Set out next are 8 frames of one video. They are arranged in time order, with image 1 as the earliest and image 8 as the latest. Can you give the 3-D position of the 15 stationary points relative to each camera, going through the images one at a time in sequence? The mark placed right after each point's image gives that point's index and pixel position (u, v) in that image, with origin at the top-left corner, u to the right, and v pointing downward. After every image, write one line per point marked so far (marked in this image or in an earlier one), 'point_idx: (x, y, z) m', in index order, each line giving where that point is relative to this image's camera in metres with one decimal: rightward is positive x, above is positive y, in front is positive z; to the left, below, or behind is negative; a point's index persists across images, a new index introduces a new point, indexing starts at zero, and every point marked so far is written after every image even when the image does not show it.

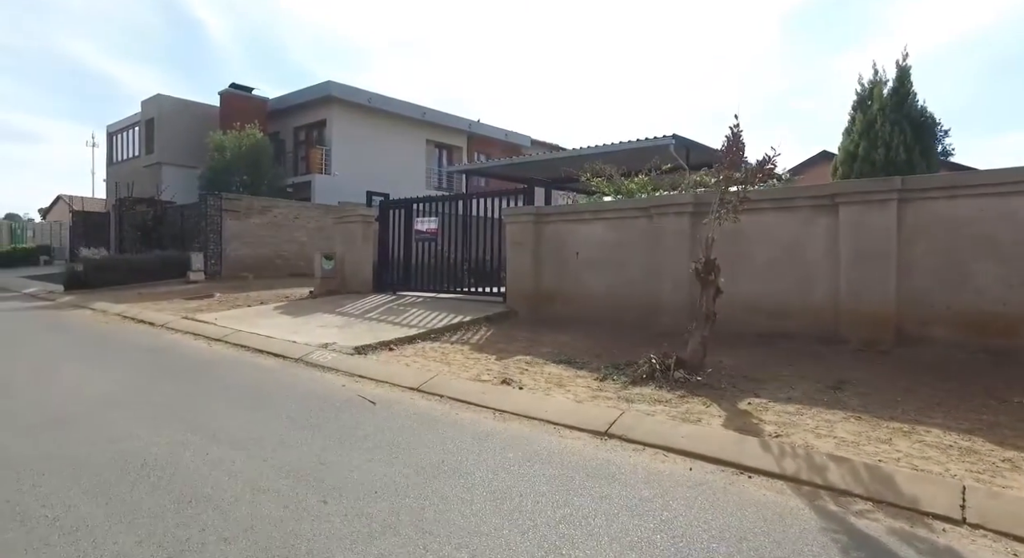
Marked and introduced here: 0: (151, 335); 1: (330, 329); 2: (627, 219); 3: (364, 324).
0: (-5.7, -0.9, +9.2) m
1: (-2.7, -0.8, +8.7) m
2: (+1.7, +0.9, +8.7) m
3: (-2.3, -0.7, +8.9) m
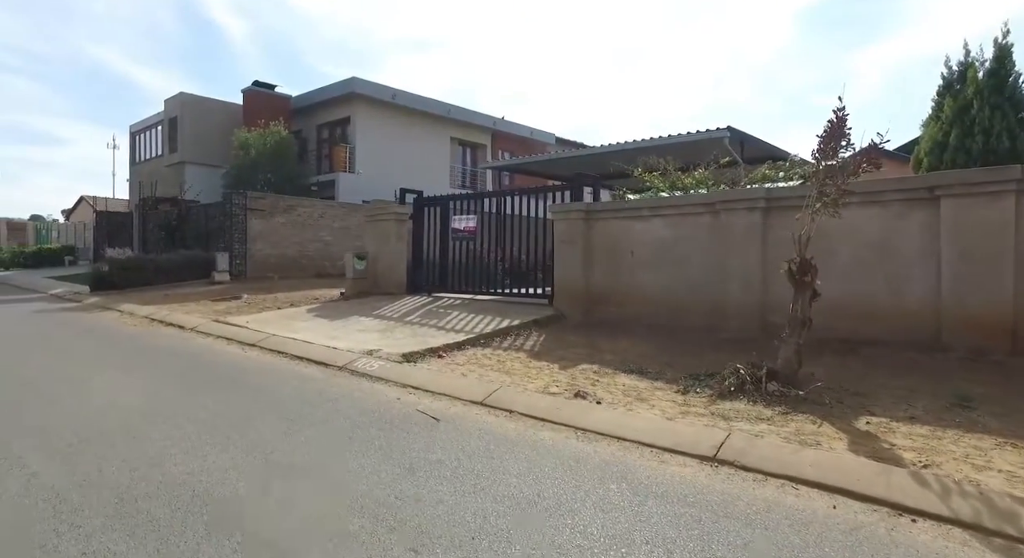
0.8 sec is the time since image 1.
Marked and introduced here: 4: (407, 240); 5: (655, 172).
0: (-5.0, -0.9, +8.7) m
1: (-2.0, -0.8, +8.2) m
2: (+2.4, +0.9, +8.1) m
3: (-1.5, -0.7, +8.4) m
4: (-2.2, +0.8, +12.3) m
5: (+2.3, +1.7, +9.4) m
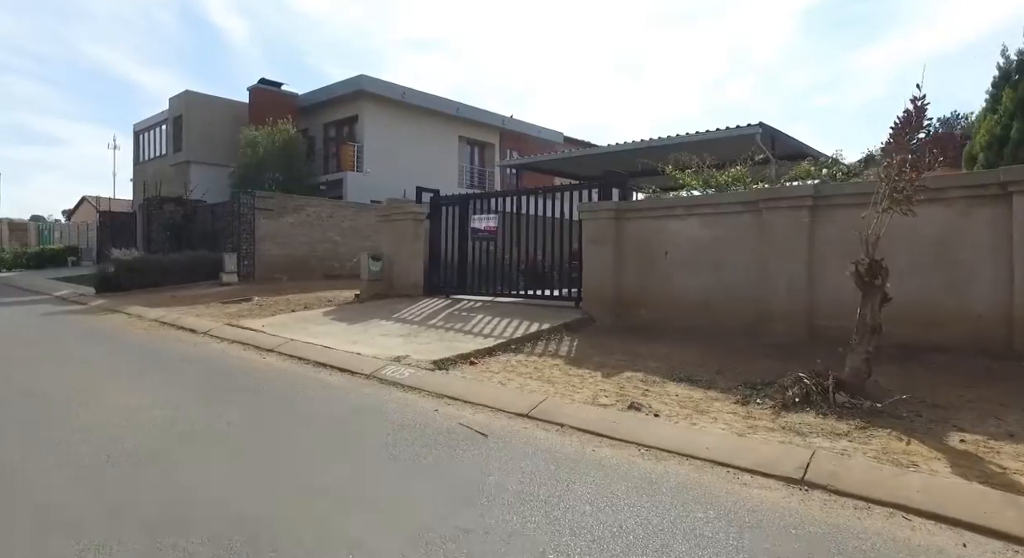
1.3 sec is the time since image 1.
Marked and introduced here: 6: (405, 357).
0: (-4.6, -0.9, +8.4) m
1: (-1.6, -0.8, +7.9) m
2: (+2.9, +0.9, +7.7) m
3: (-1.1, -0.8, +8.0) m
4: (-1.8, +0.8, +11.9) m
5: (+2.7, +1.7, +9.0) m
6: (-1.2, -0.9, +6.7) m
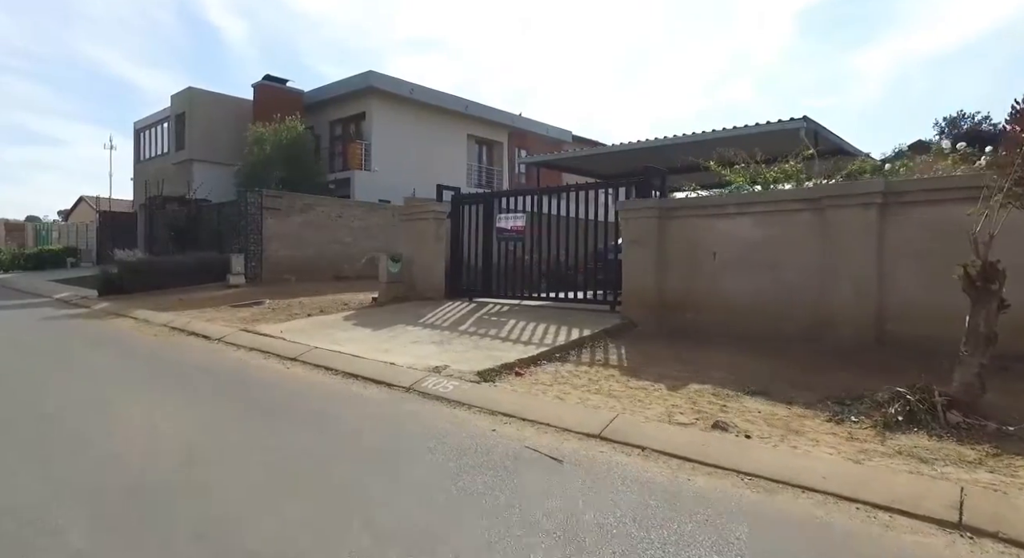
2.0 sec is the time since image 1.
0: (-4.1, -1.0, +7.8) m
1: (-1.1, -0.9, +7.3) m
2: (+3.4, +0.8, +7.2) m
3: (-0.6, -0.8, +7.5) m
4: (-1.3, +0.8, +11.4) m
5: (+3.2, +1.7, +8.5) m
6: (-0.7, -1.0, +6.1) m
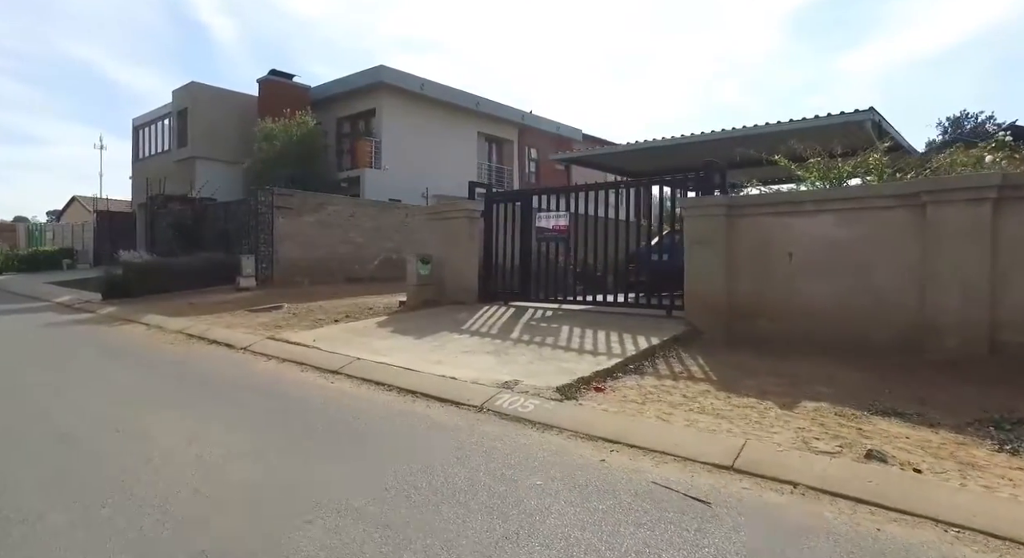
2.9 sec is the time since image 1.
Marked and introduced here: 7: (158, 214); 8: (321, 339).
0: (-3.3, -1.0, +7.1) m
1: (-0.3, -0.9, +6.6) m
2: (+4.1, +0.8, +6.6) m
3: (+0.1, -0.9, +6.8) m
4: (-0.6, +0.7, +10.7) m
5: (+3.9, +1.6, +7.9) m
6: (+0.1, -1.0, +5.5) m
7: (-12.0, +2.3, +19.7) m
8: (-2.6, -0.8, +7.9) m
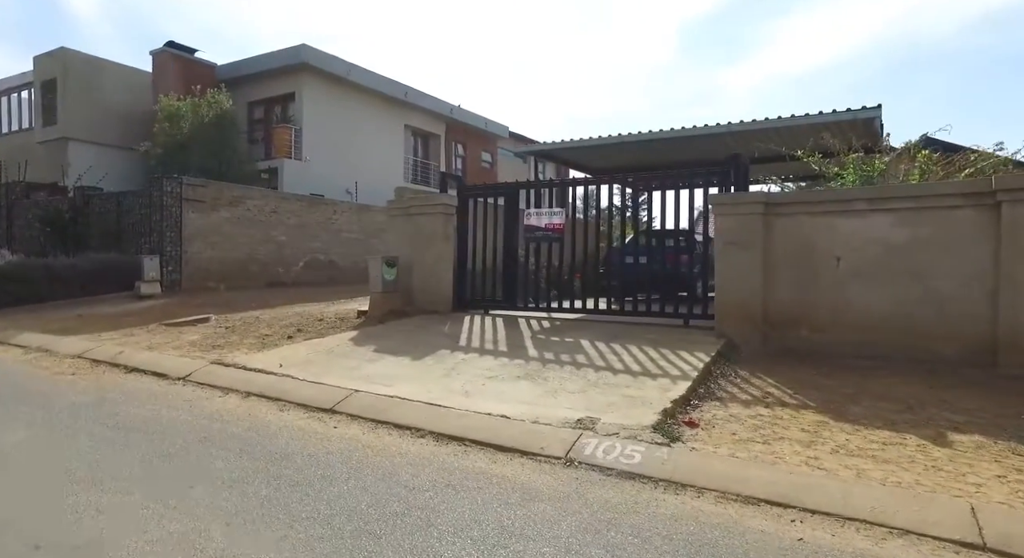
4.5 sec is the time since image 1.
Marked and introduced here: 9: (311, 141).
0: (-3.0, -1.1, +5.3) m
1: (0.0, -1.0, +5.4) m
2: (+4.4, +0.7, +6.1) m
3: (+0.5, -0.9, +5.6) m
4: (-0.9, +0.6, +9.4) m
5: (+4.0, +1.6, +7.3) m
6: (+0.6, -1.1, +4.3) m
7: (-13.7, +2.1, +16.2) m
8: (-2.4, -0.9, +6.3) m
9: (-6.7, +4.6, +19.3) m
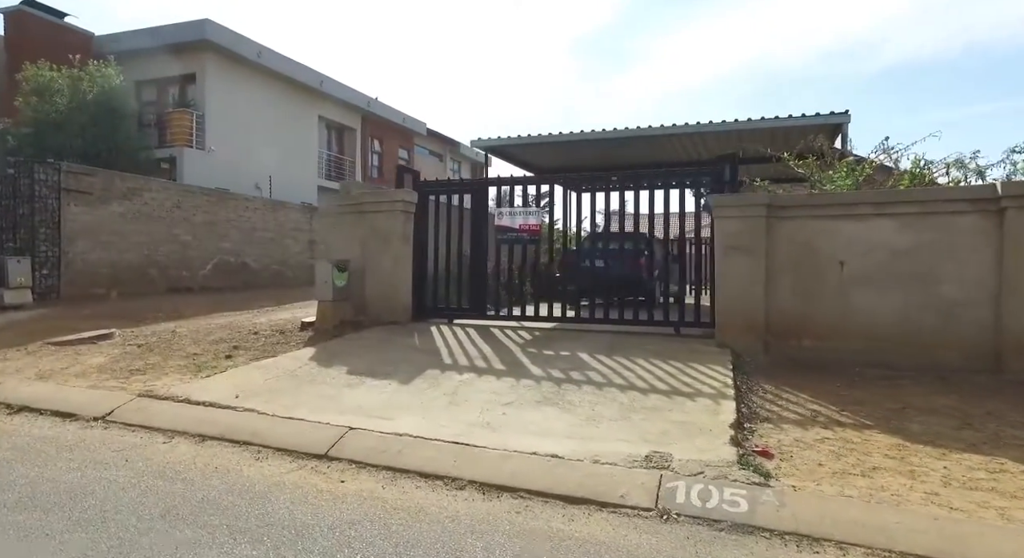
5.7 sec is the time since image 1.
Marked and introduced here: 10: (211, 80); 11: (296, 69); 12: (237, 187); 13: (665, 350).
0: (-2.7, -1.2, +4.0) m
1: (+0.3, -1.1, +4.6) m
2: (+4.5, +0.7, +6.0) m
3: (+0.6, -1.0, +4.9) m
4: (-1.4, +0.5, +8.3) m
5: (+3.8, +1.5, +7.2) m
6: (+1.0, -1.1, +3.6) m
7: (-15.2, +2.0, +12.9) m
8: (-2.3, -1.0, +5.0) m
9: (-8.8, +4.5, +17.2) m
10: (-8.8, +5.8, +17.0) m
11: (-7.3, +7.1, +19.5) m
12: (-8.6, +2.9, +18.1) m
13: (+1.7, -0.8, +6.6) m
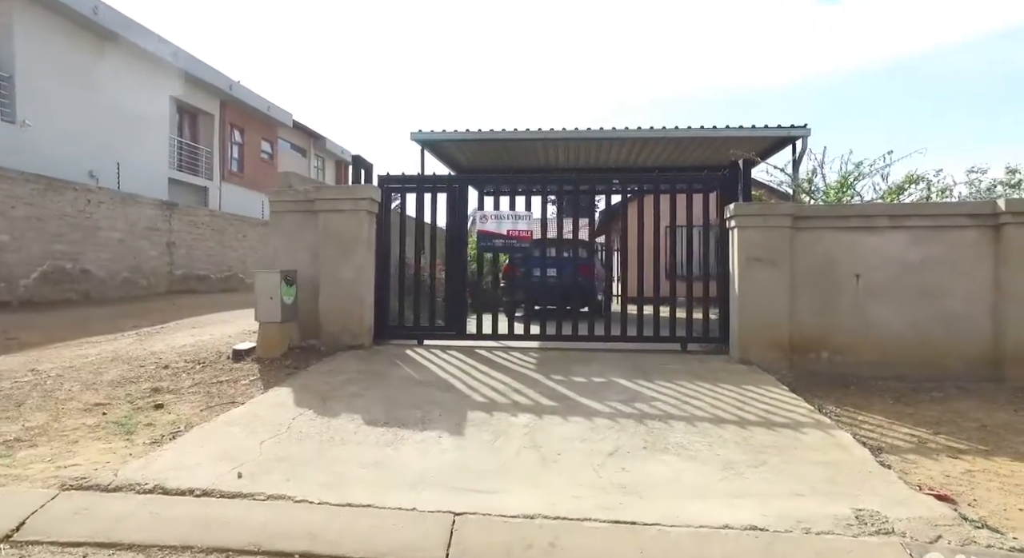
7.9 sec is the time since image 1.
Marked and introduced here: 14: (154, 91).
0: (-1.7, -1.3, +2.4) m
1: (+1.0, -1.2, +3.7) m
2: (+4.7, +0.5, +6.2) m
3: (+1.3, -1.1, +4.1) m
4: (-1.6, +0.4, +6.9) m
5: (+3.8, +1.4, +7.2) m
6: (+2.0, -1.2, +3.0) m
7: (-16.1, +1.7, +7.6) m
8: (-1.6, -1.1, +3.4) m
9: (-11.1, +4.2, +13.4) m
10: (-11.1, +5.6, +13.3) m
11: (-10.2, +6.8, +16.1) m
12: (-11.1, +2.6, +14.4) m
13: (+1.9, -0.9, +6.0) m
14: (-10.8, +5.7, +17.5) m
